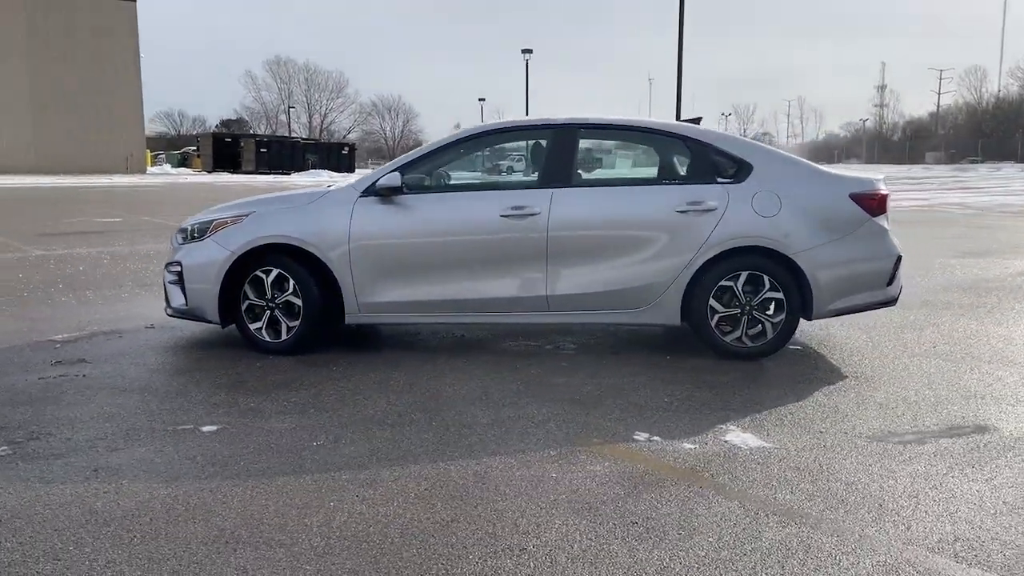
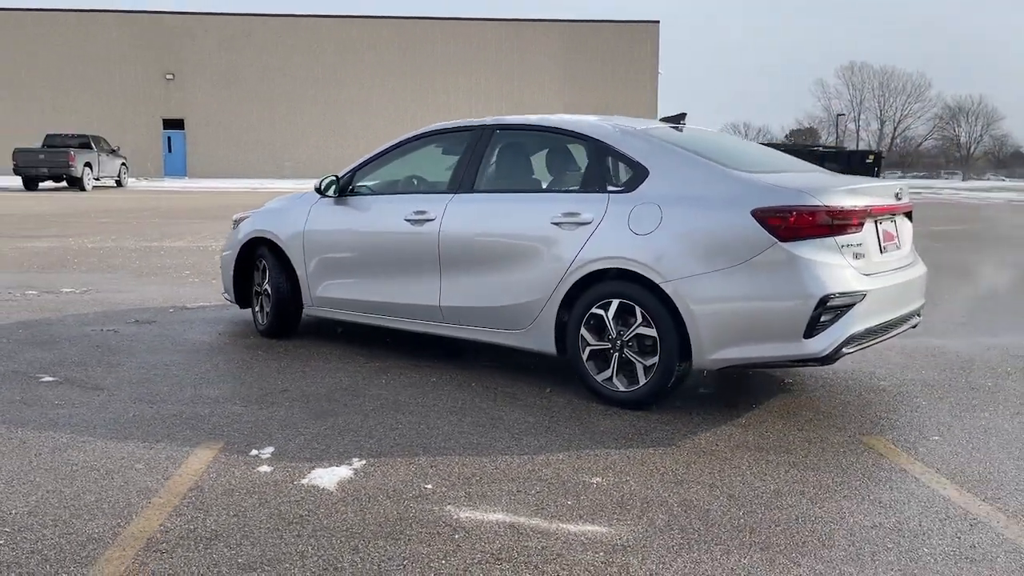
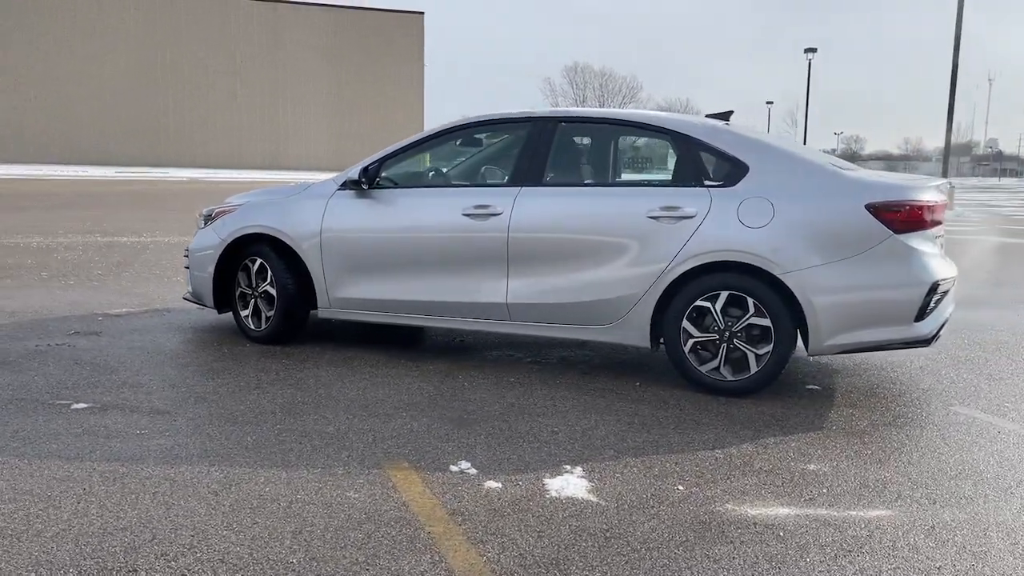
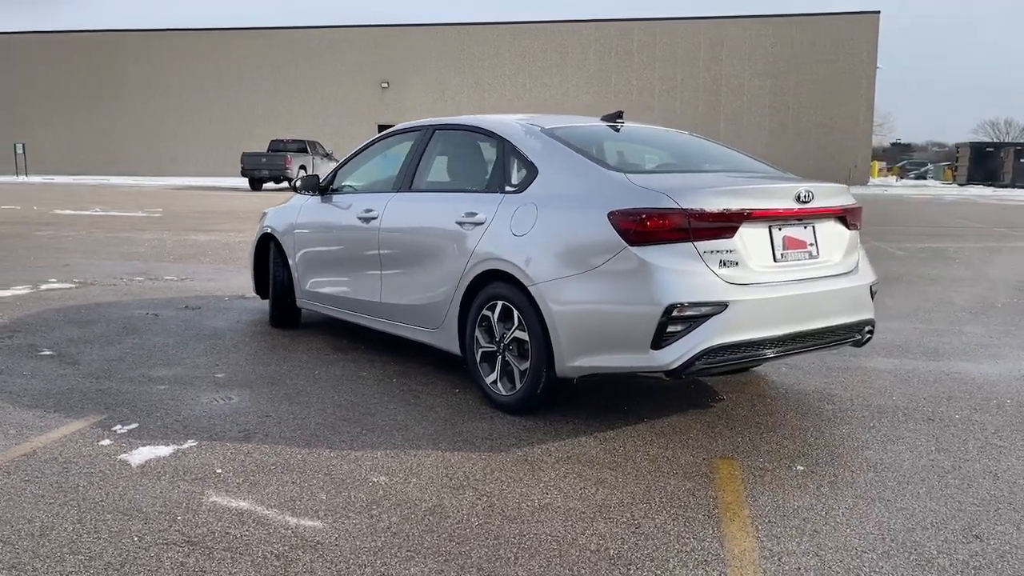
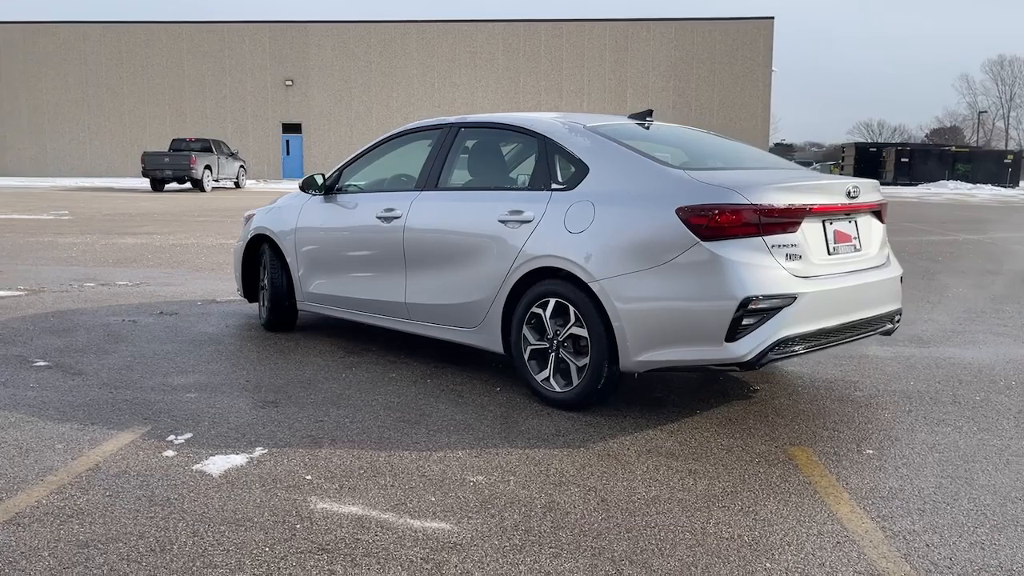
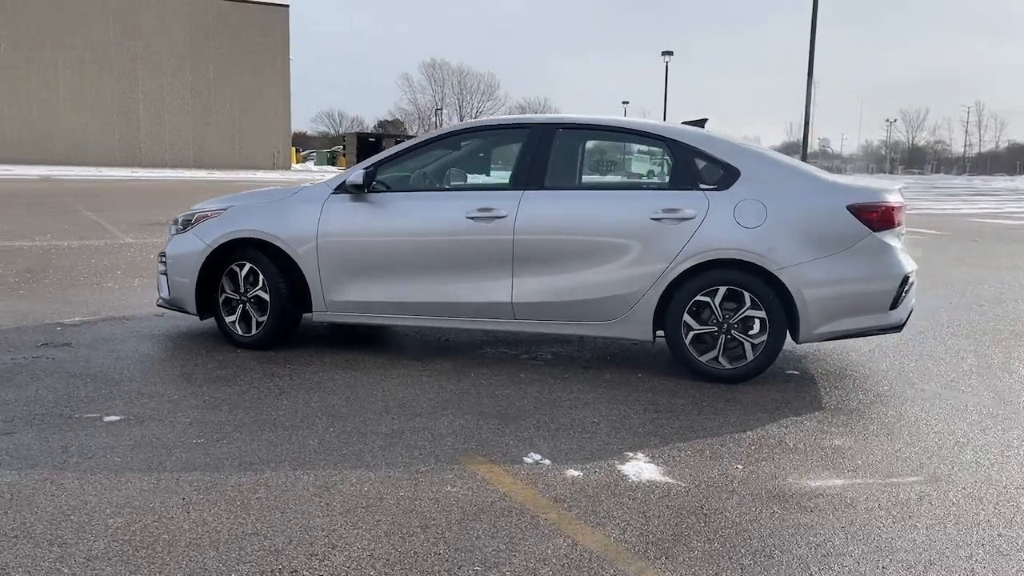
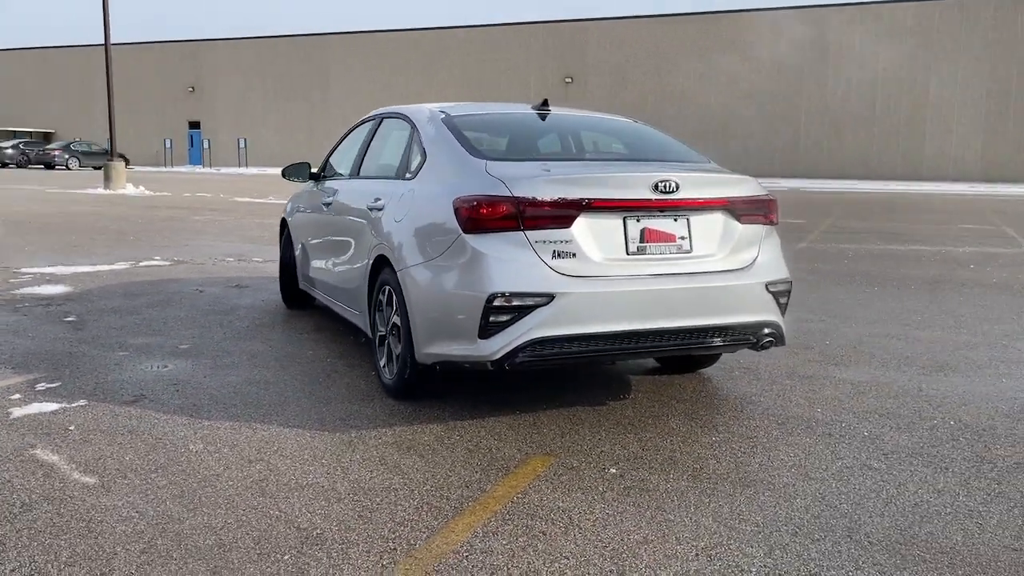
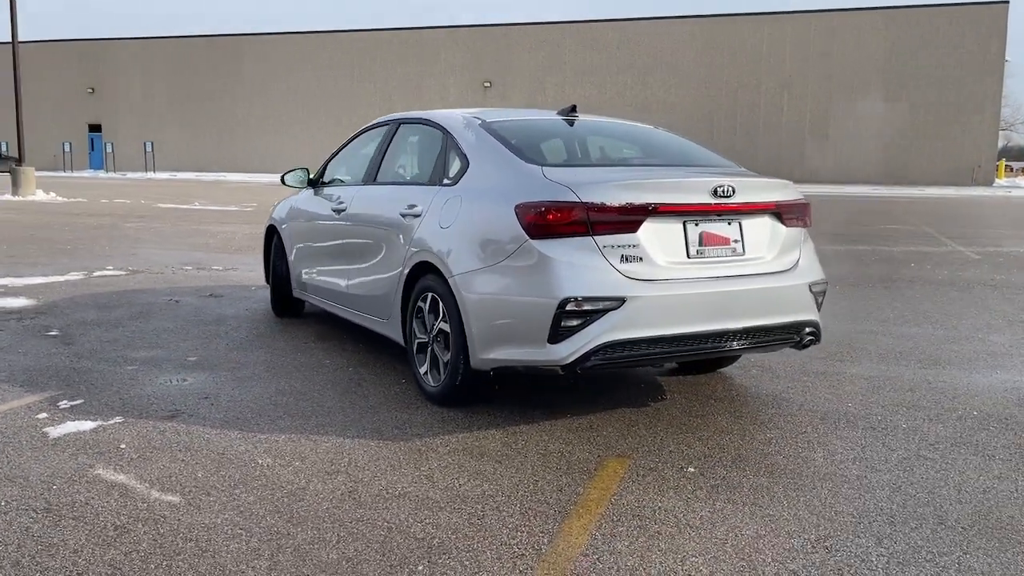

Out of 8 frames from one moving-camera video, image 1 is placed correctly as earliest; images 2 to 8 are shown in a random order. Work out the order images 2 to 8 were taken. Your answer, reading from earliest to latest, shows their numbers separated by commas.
6, 3, 2, 5, 4, 8, 7
